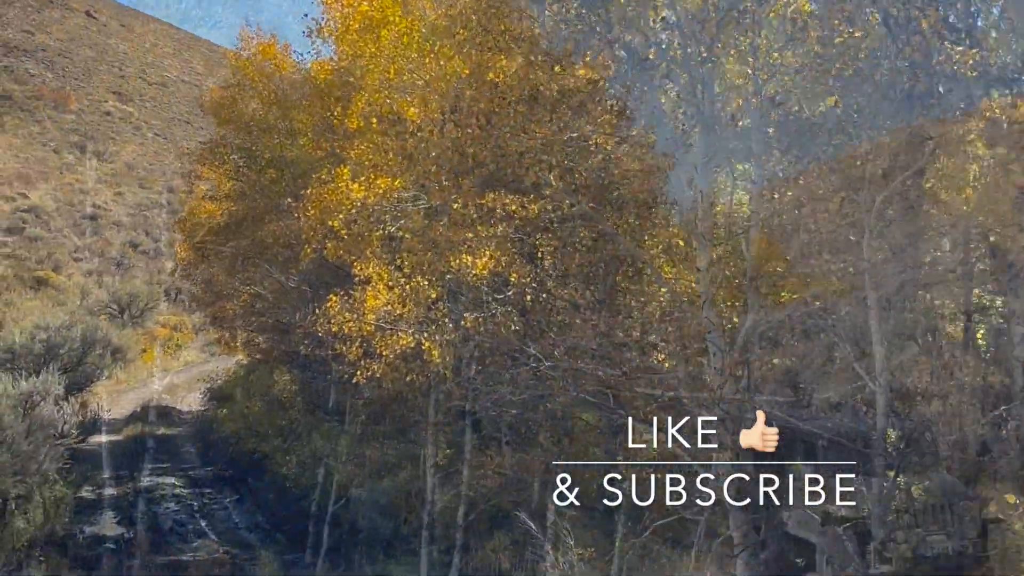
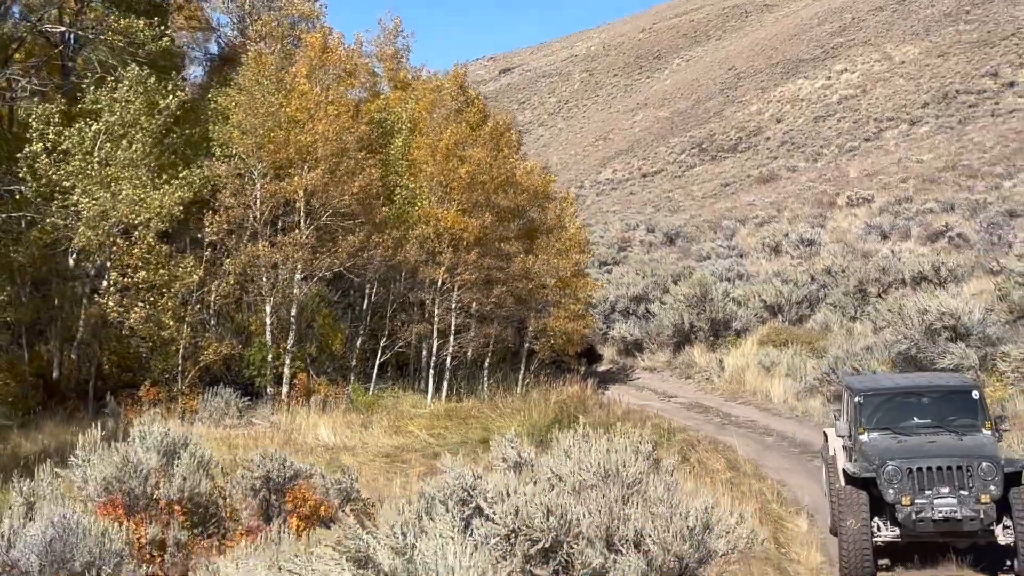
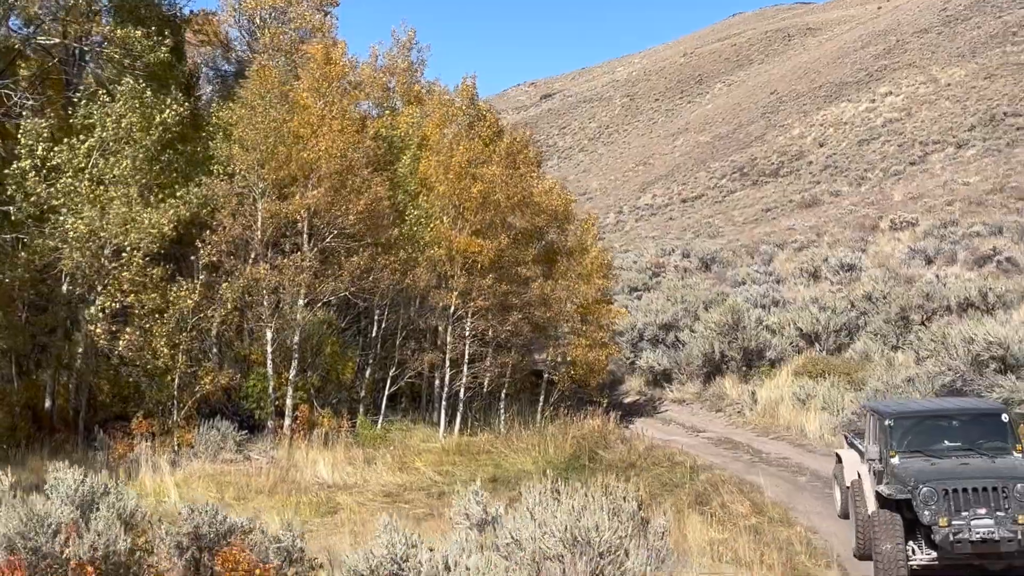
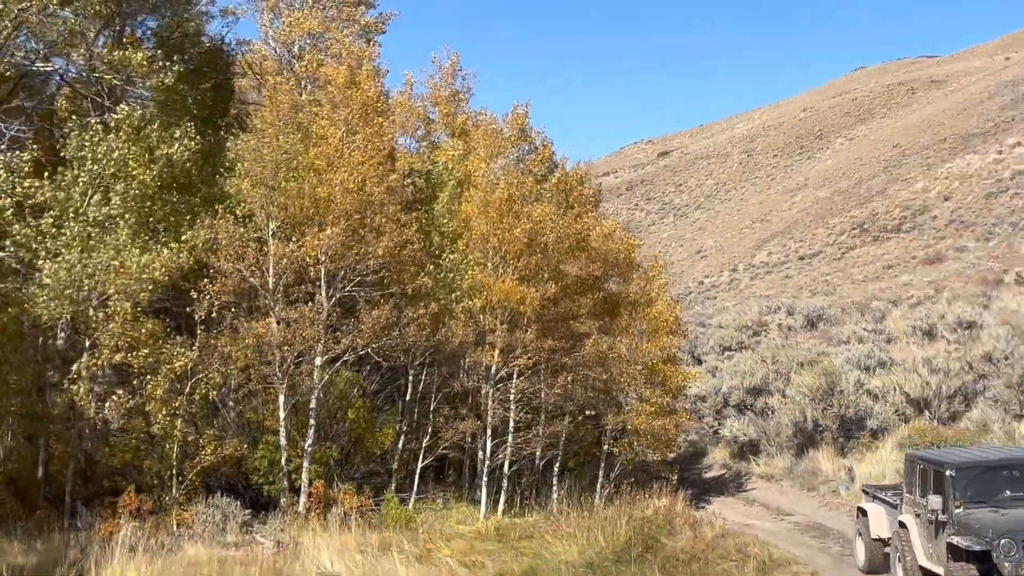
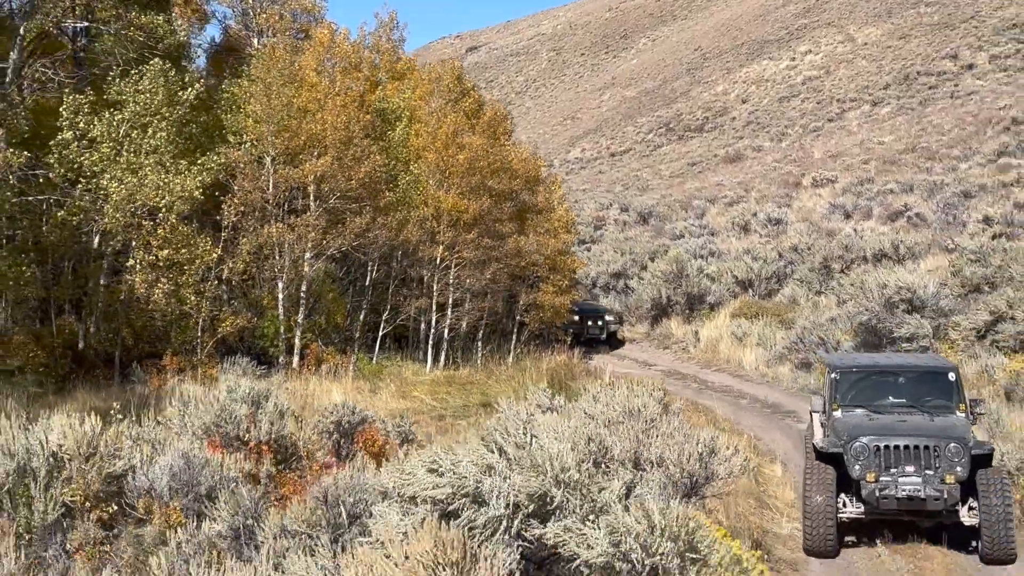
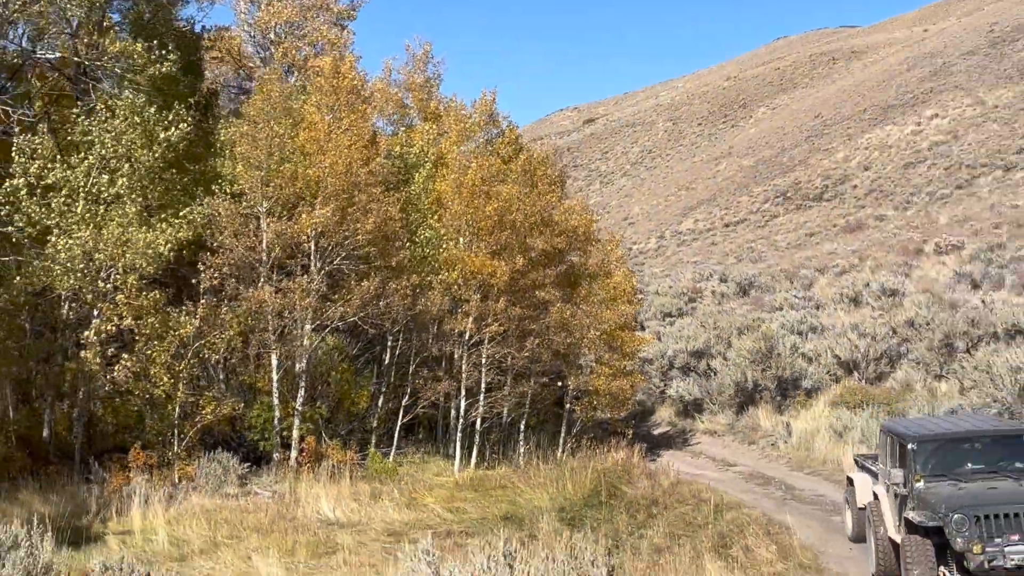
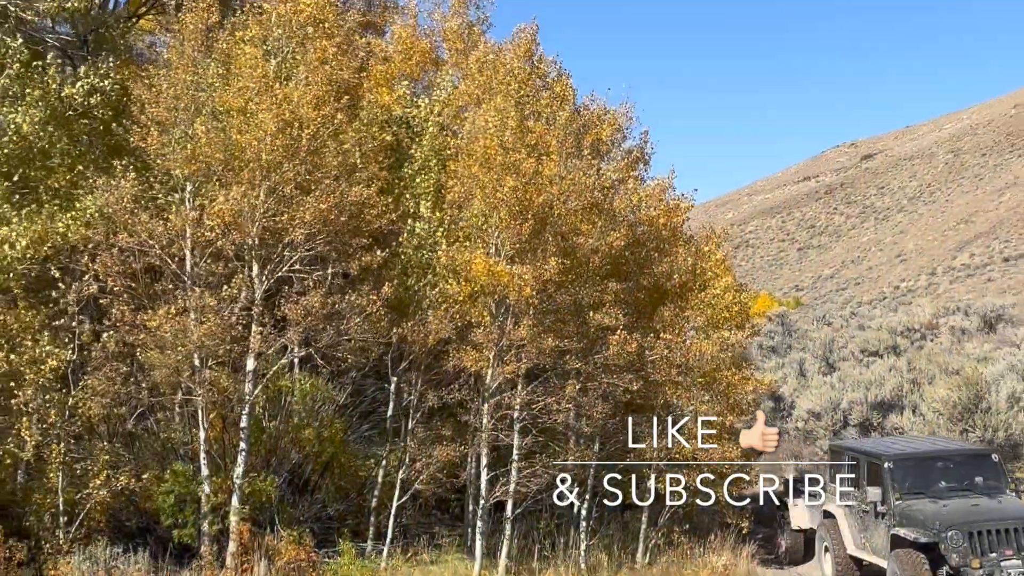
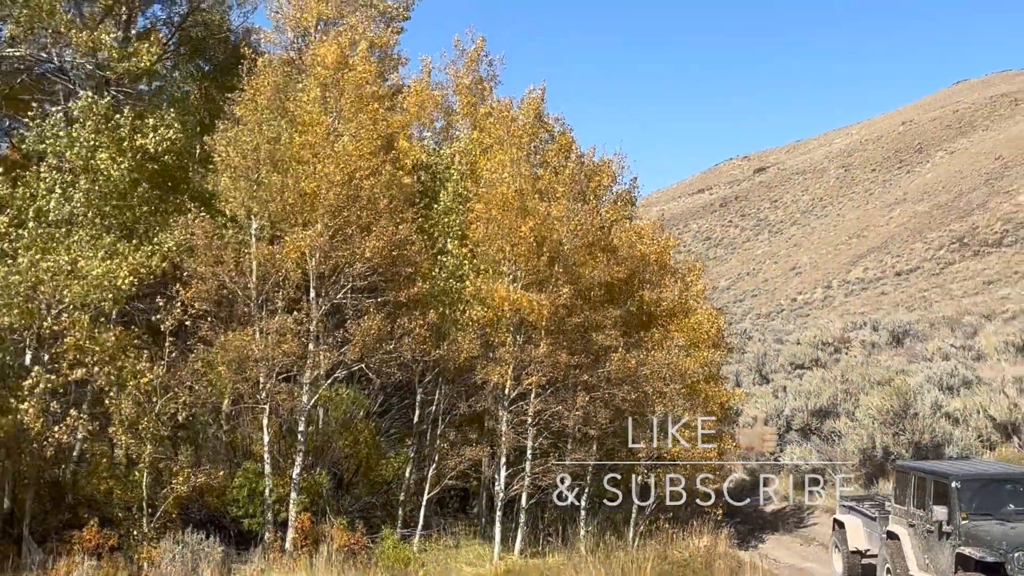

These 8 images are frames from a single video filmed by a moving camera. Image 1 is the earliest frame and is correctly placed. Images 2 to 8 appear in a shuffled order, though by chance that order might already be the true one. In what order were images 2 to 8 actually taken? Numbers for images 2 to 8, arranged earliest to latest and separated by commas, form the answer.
7, 8, 4, 6, 3, 2, 5
